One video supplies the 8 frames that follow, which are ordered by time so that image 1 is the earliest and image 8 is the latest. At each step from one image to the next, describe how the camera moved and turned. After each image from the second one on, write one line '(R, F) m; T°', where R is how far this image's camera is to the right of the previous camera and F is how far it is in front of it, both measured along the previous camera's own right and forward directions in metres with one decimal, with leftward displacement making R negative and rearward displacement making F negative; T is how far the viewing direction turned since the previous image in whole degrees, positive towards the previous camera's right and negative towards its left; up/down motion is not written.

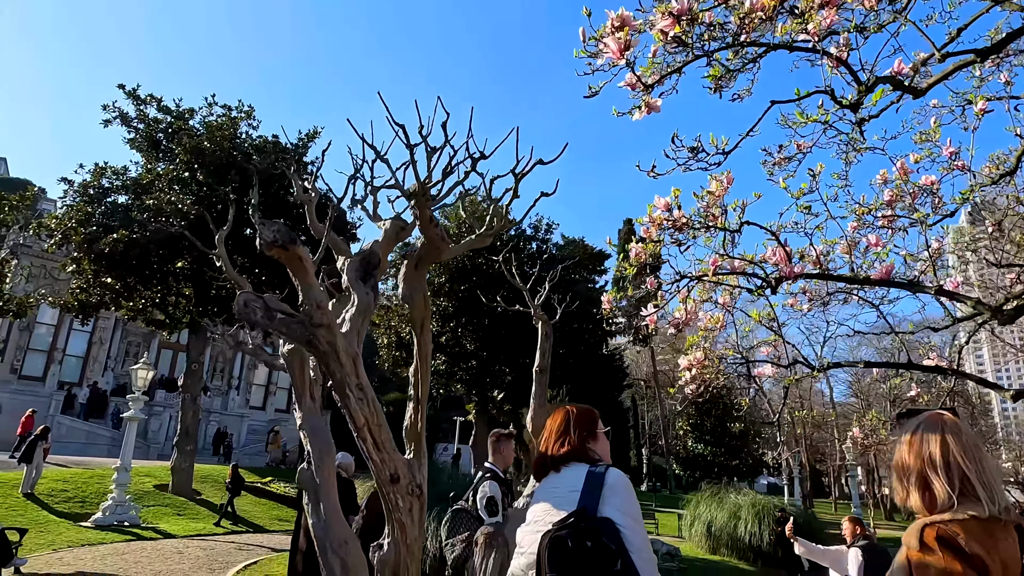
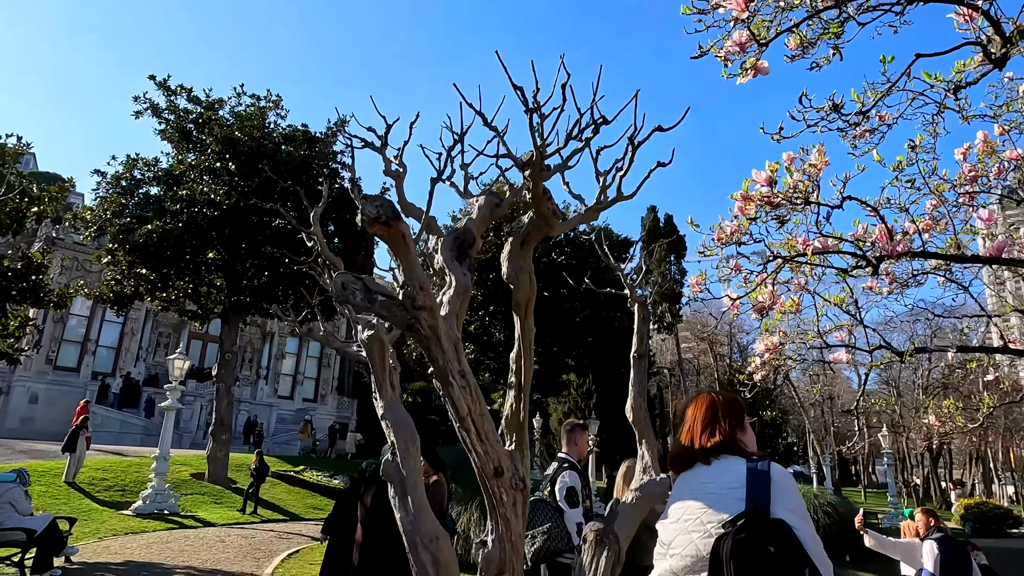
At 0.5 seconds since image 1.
(-0.4, +0.2) m; -2°
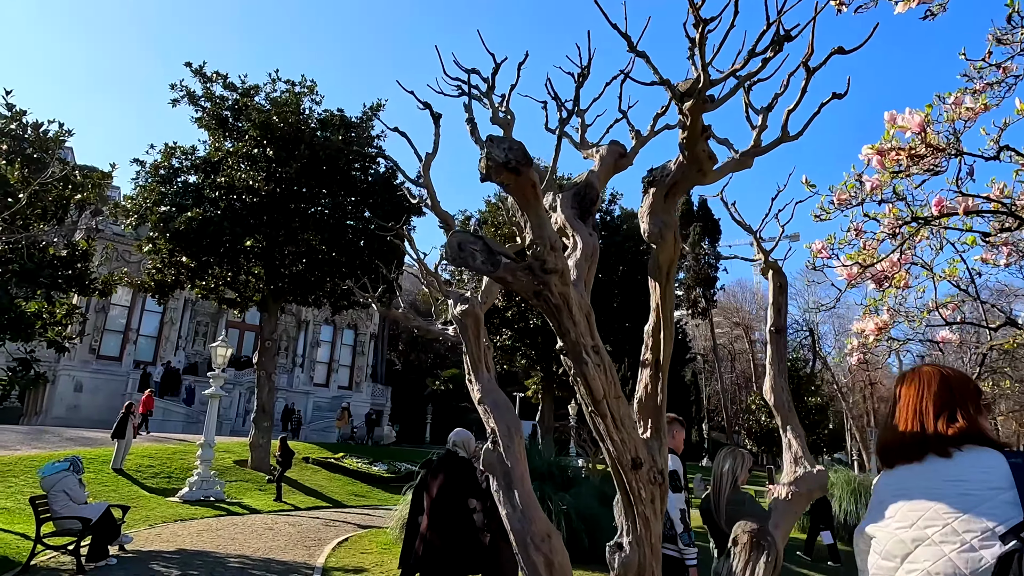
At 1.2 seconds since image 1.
(-0.4, +0.4) m; -2°
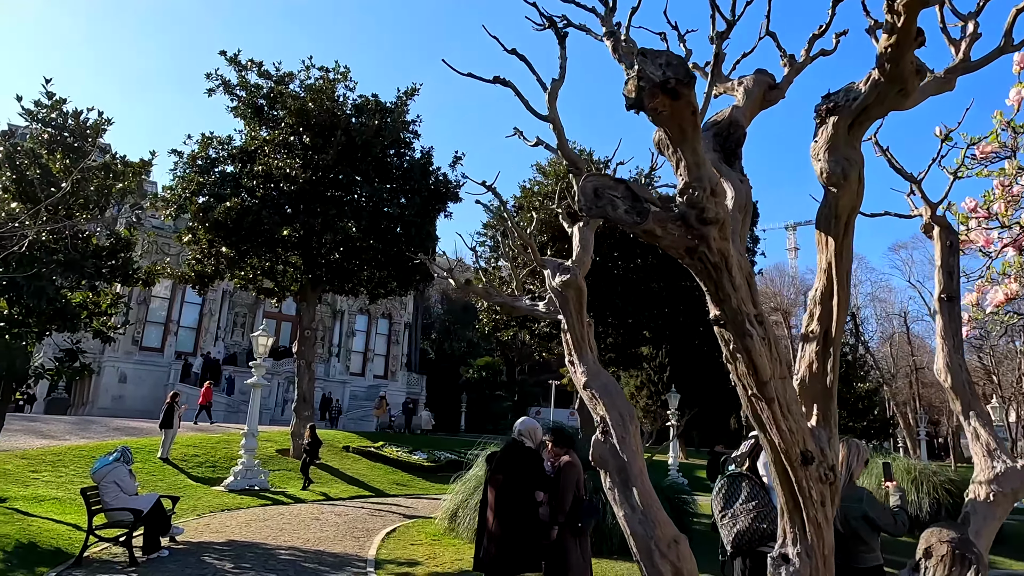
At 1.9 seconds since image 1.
(-0.3, +0.4) m; -3°
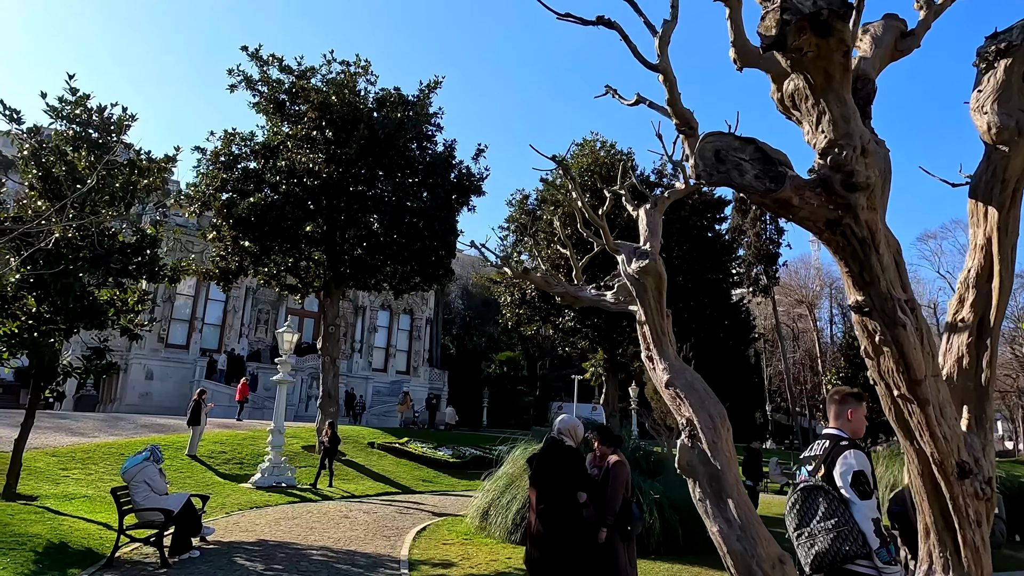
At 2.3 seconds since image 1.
(-0.2, +0.3) m; -2°
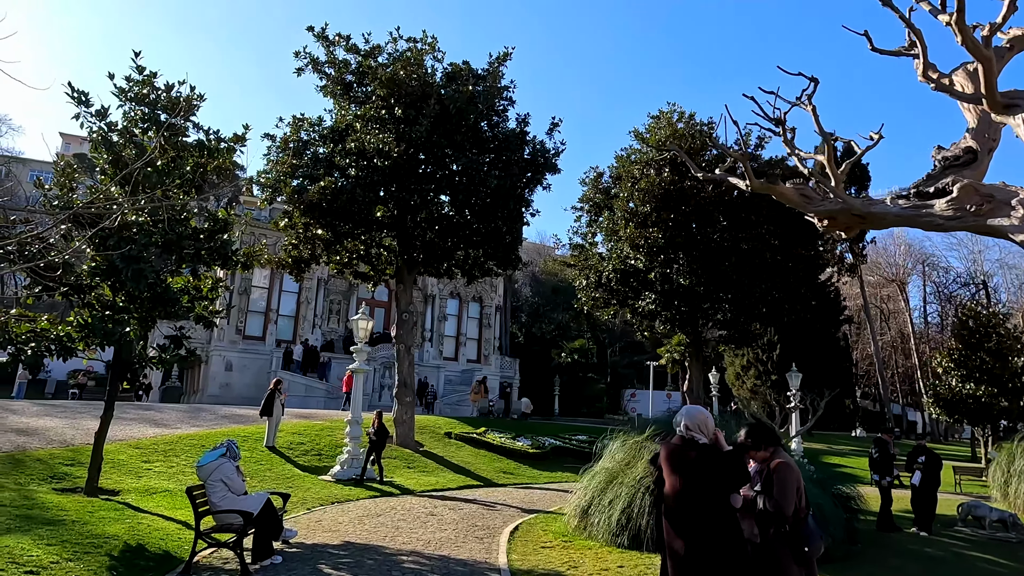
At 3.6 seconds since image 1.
(-0.5, +1.0) m; -5°
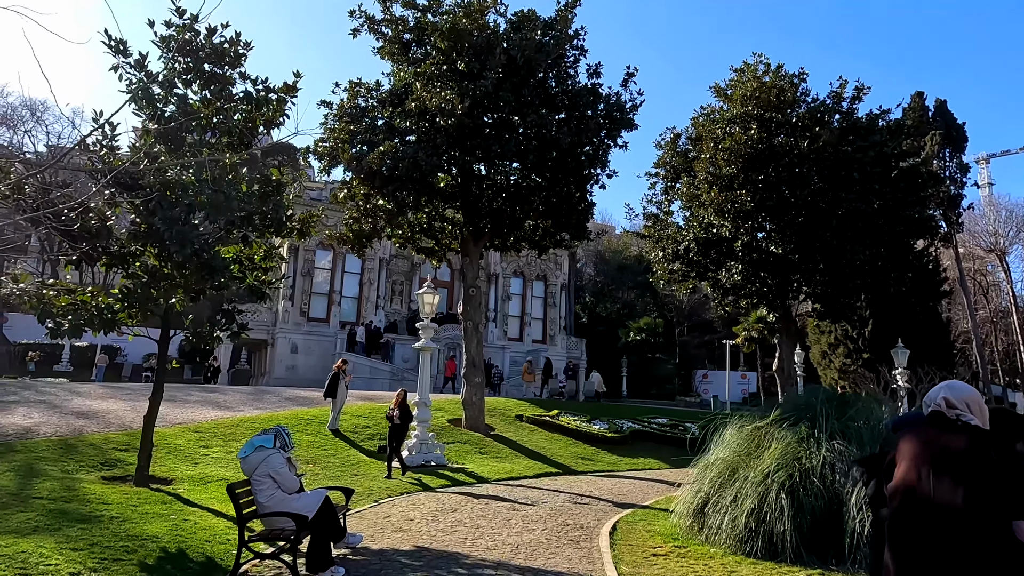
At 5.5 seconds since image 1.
(-0.4, +1.5) m; -5°
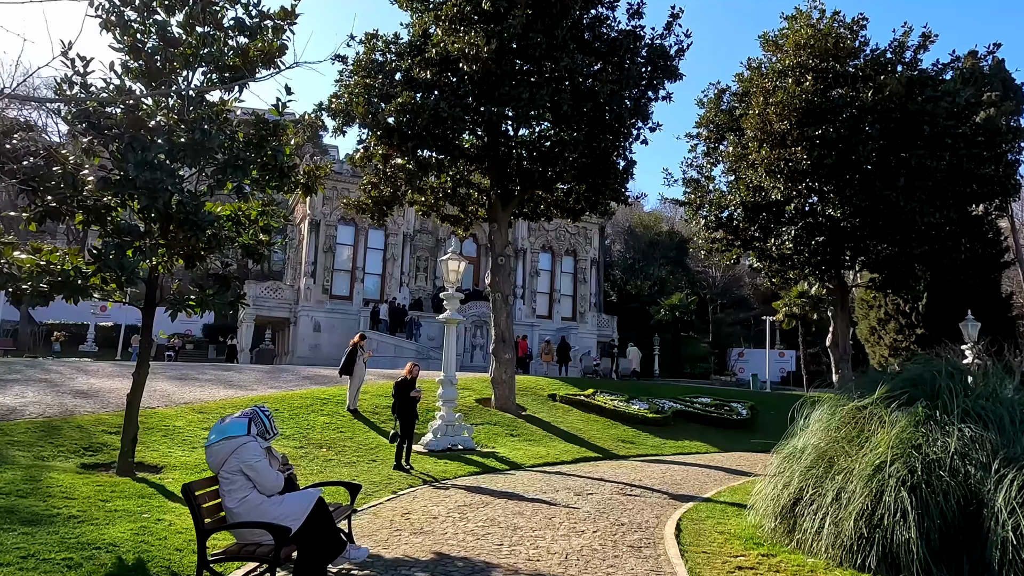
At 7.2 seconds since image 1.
(-0.2, +1.4) m; -2°
